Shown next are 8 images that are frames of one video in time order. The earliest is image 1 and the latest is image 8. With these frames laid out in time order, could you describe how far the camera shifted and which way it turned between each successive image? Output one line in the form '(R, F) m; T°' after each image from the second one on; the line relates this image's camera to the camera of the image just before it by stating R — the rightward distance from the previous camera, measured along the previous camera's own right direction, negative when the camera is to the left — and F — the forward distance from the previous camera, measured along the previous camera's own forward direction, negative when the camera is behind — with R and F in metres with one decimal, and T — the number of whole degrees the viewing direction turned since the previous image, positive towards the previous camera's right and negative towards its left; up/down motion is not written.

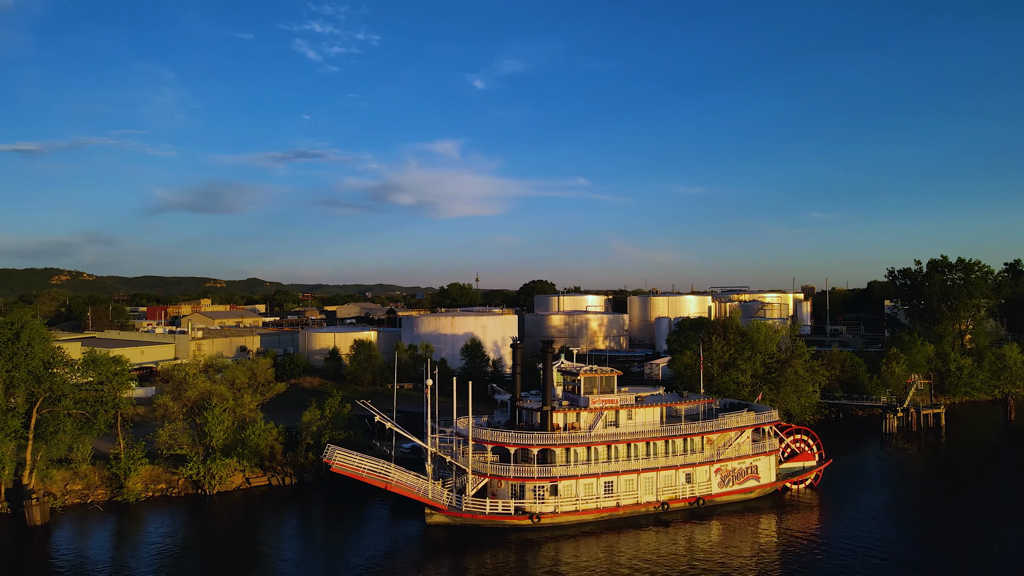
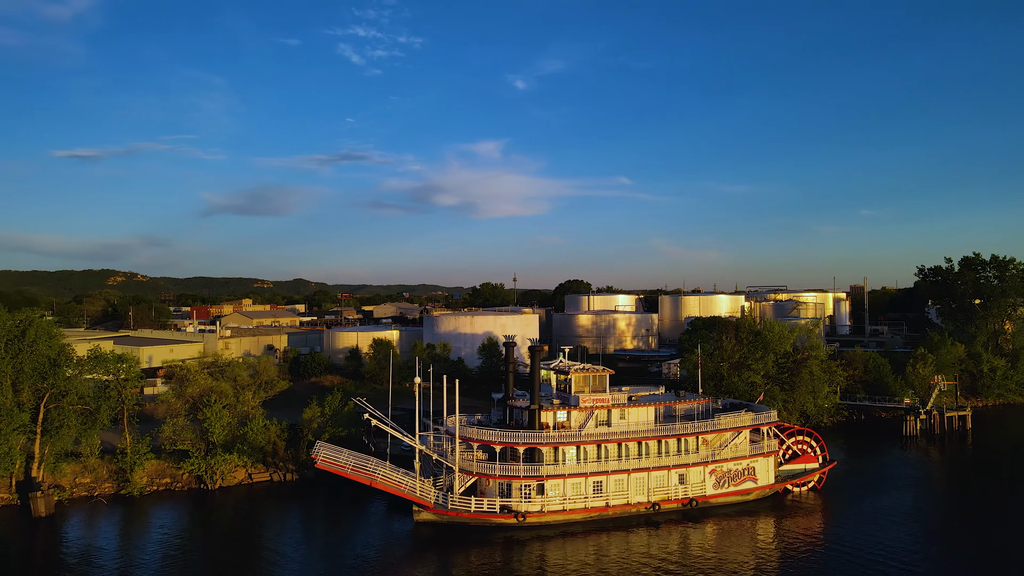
(+2.2, +0.2) m; -3°
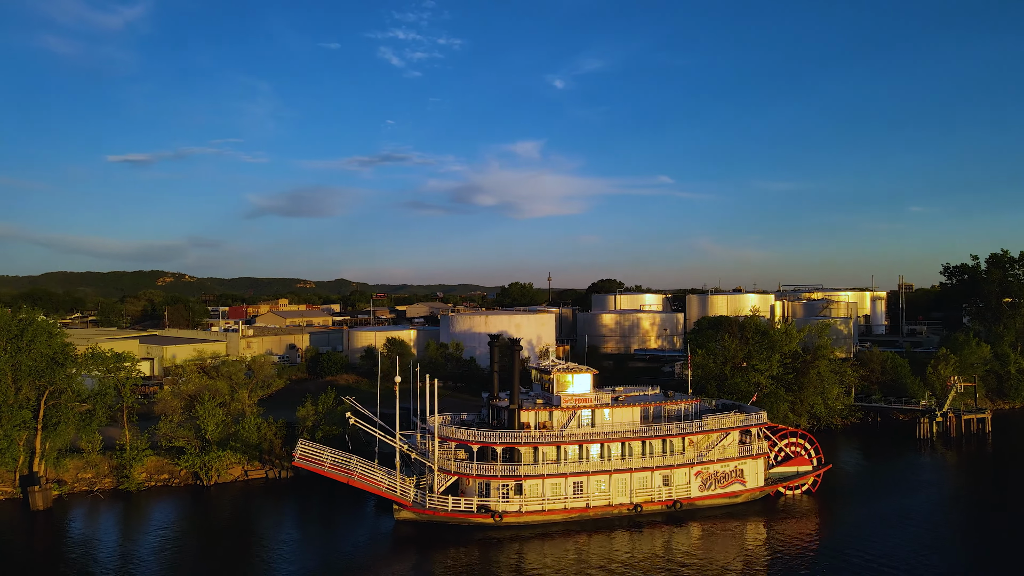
(+2.4, +0.2) m; -3°
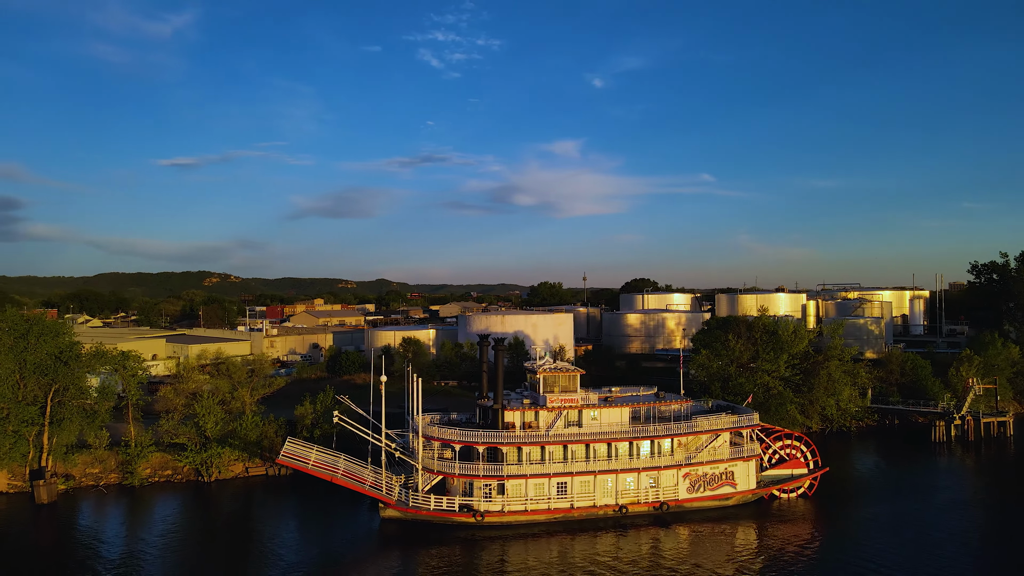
(+2.2, +0.1) m; -3°
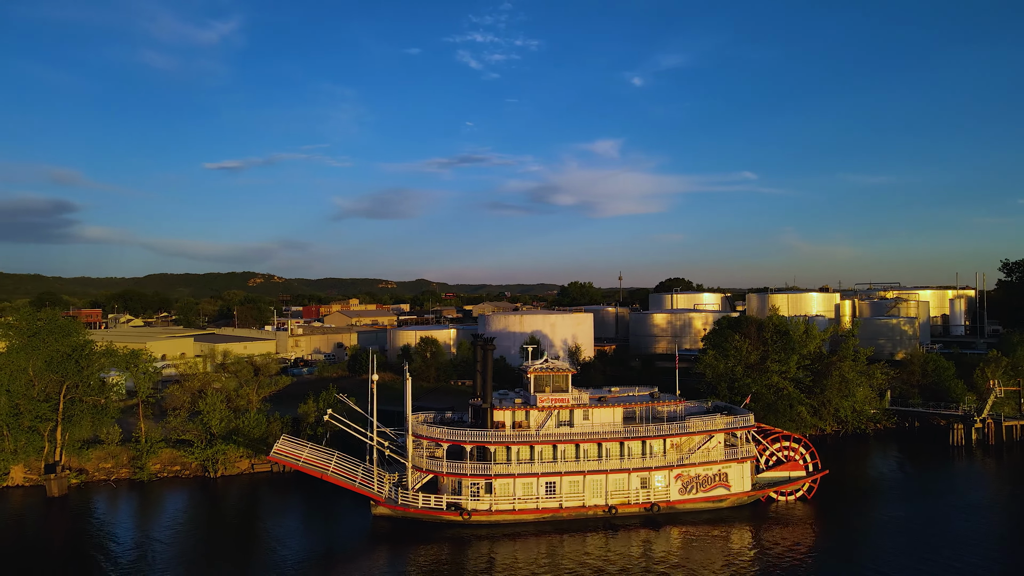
(+2.0, 0.0) m; -3°
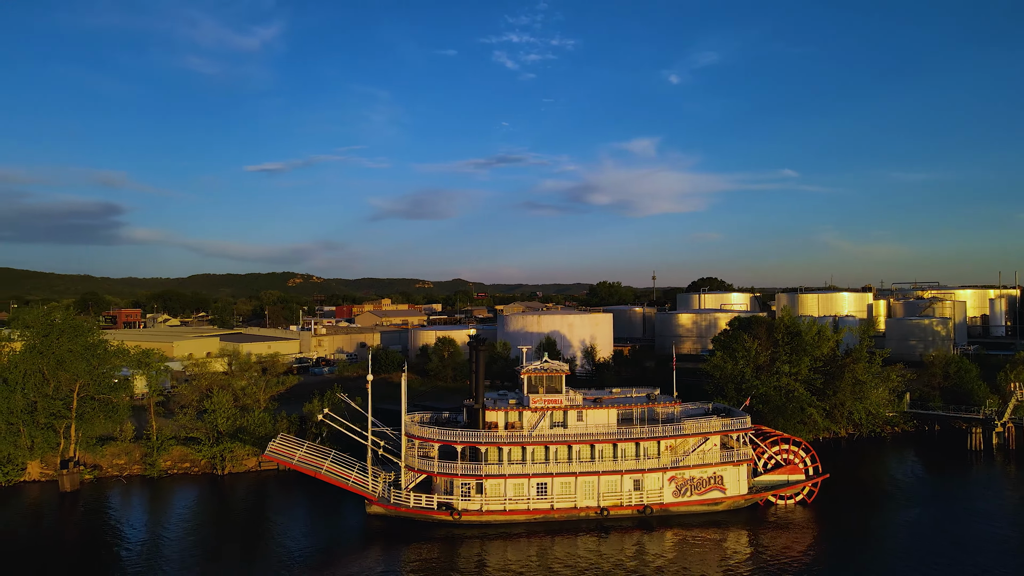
(+1.7, 0.0) m; -2°
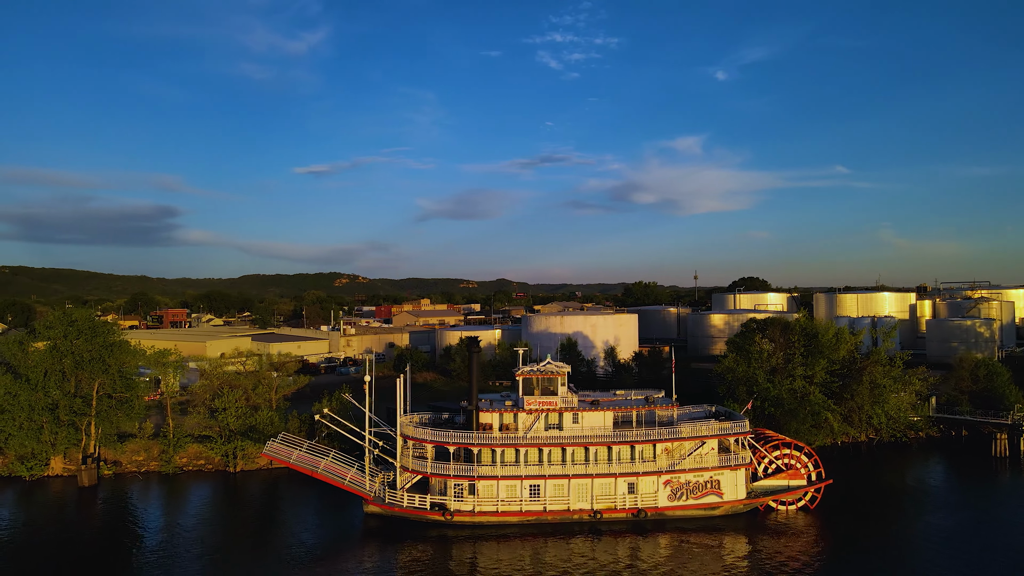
(+2.0, -0.1) m; -3°
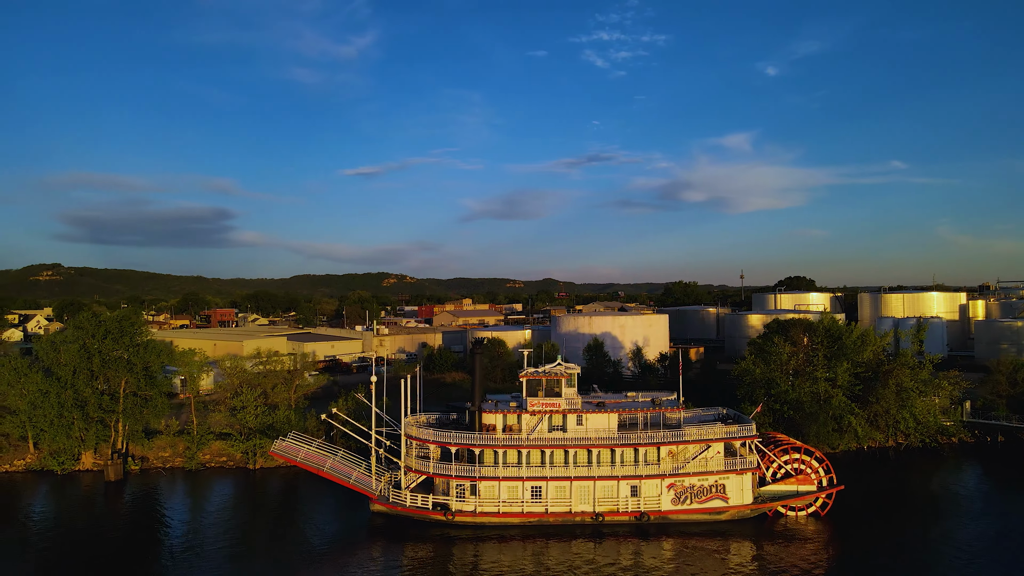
(+1.7, -0.1) m; -3°
